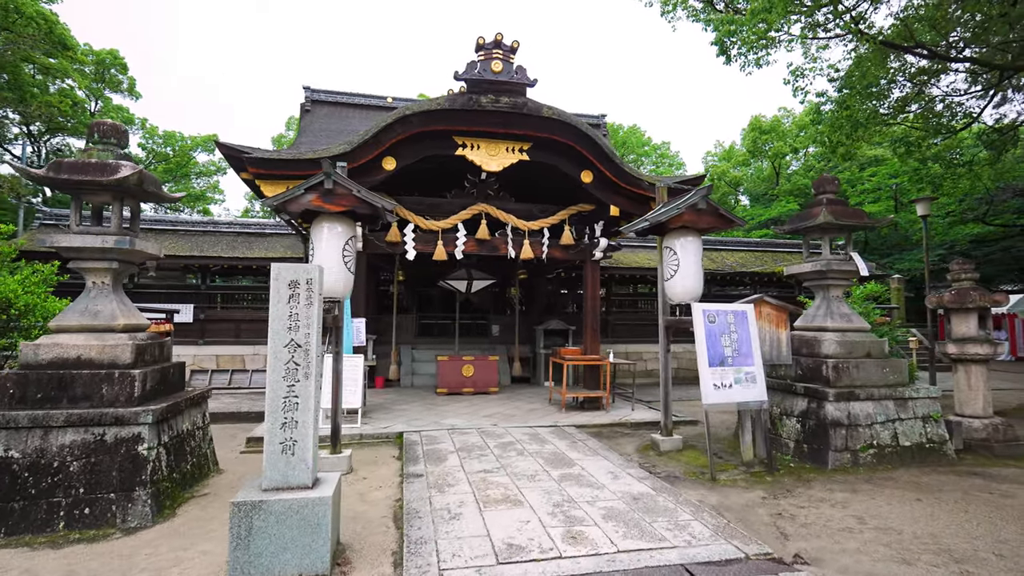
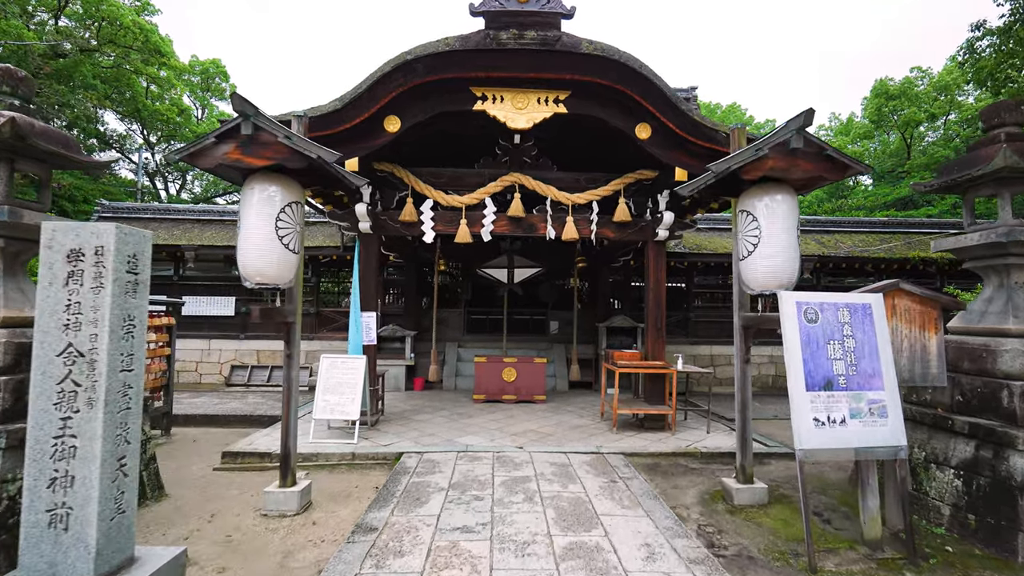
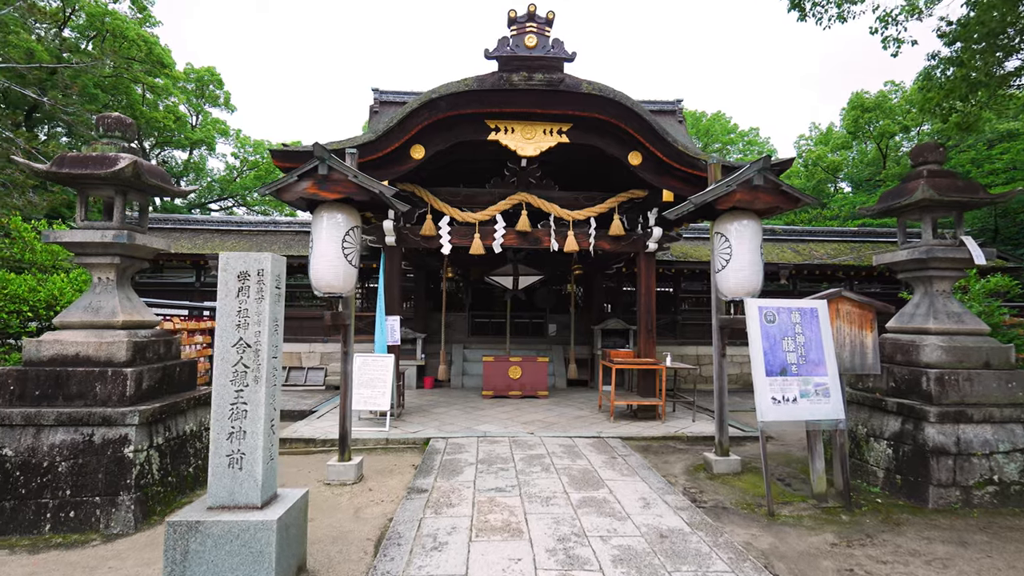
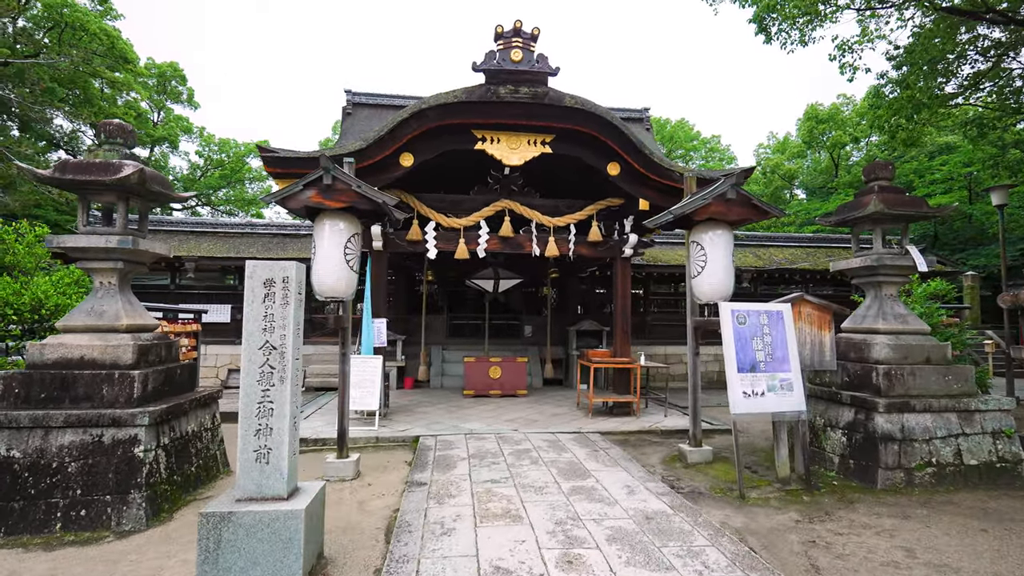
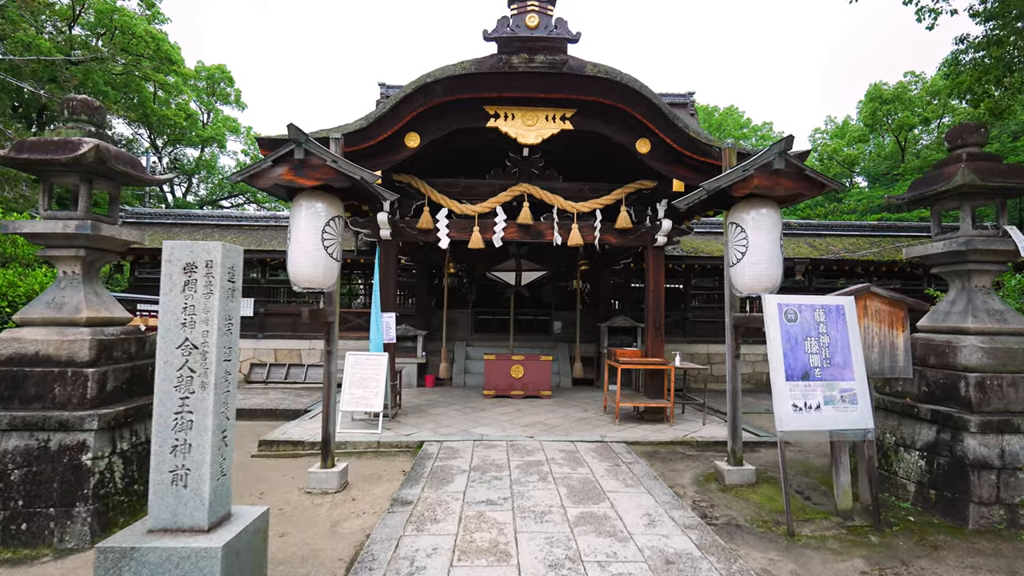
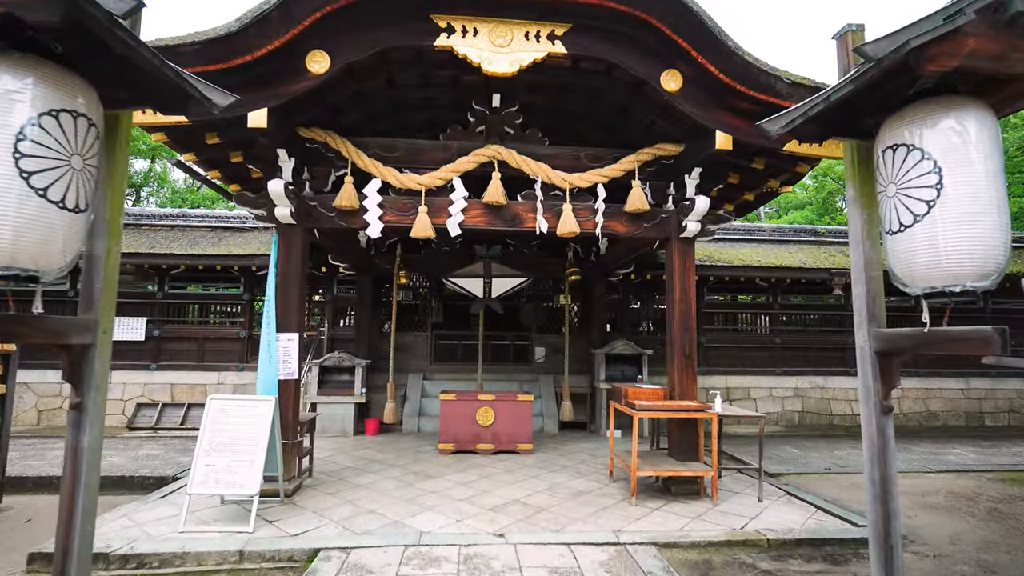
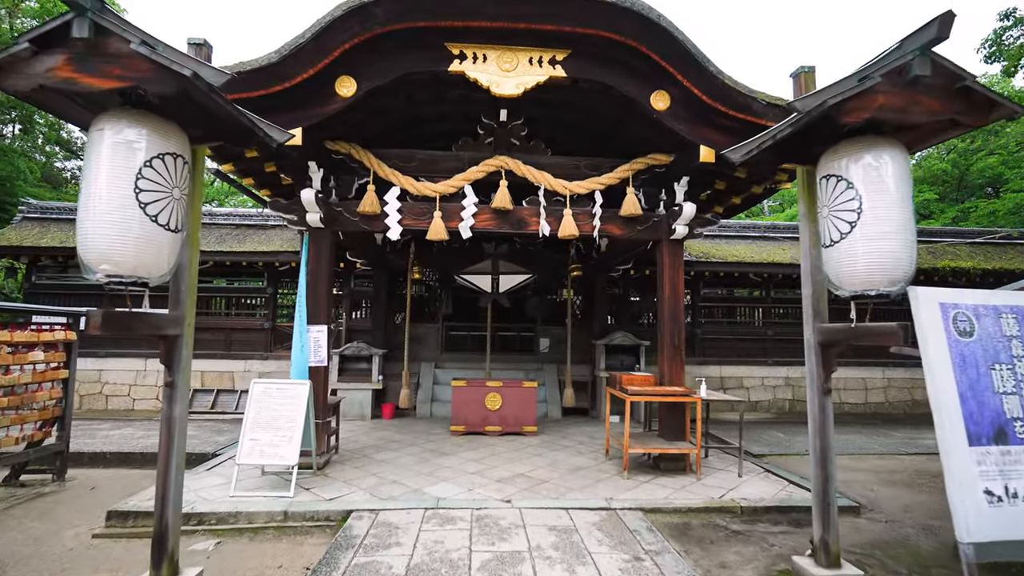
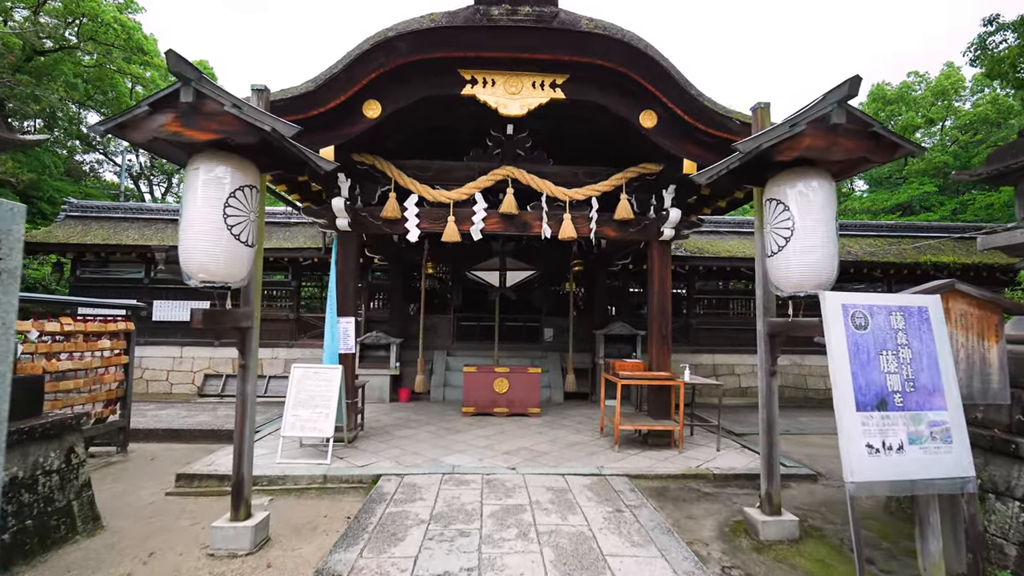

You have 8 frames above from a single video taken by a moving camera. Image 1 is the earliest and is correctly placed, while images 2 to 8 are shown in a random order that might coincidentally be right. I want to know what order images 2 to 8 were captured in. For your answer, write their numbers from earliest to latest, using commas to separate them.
4, 3, 5, 2, 8, 7, 6
